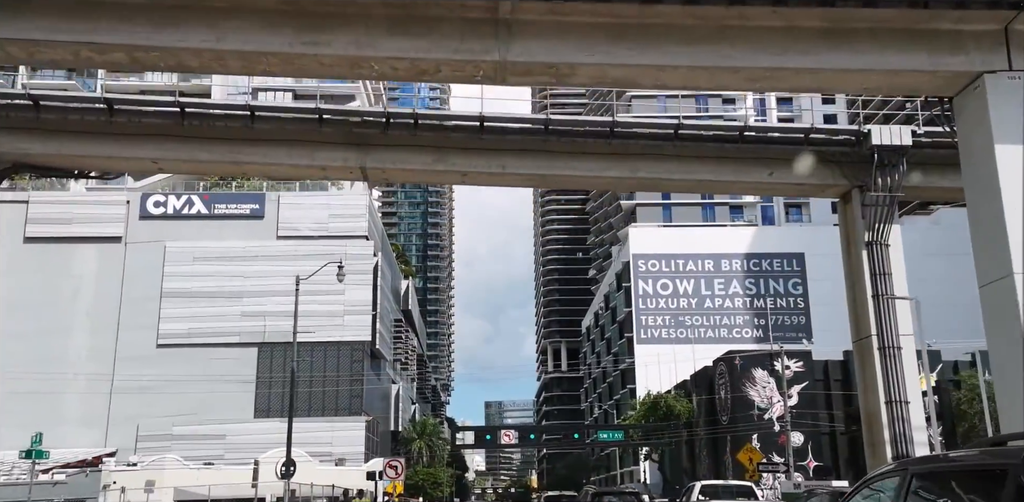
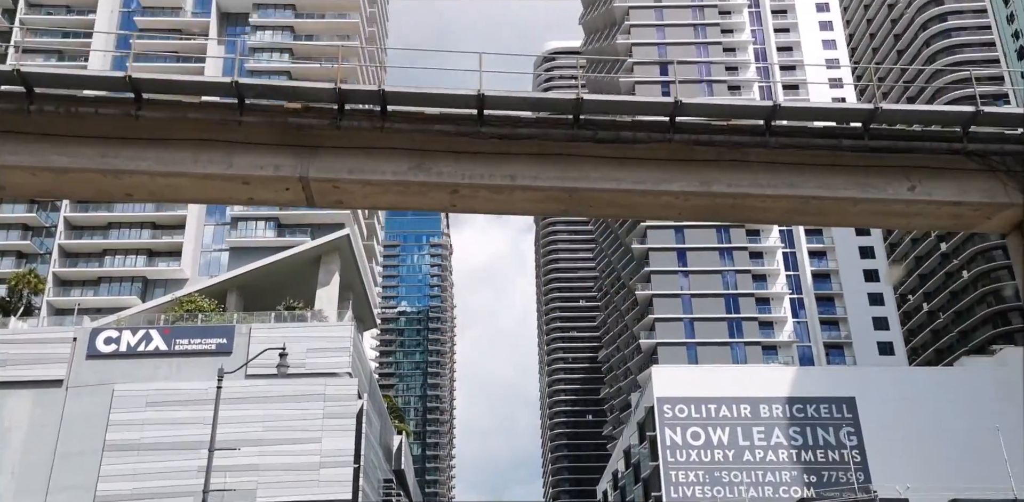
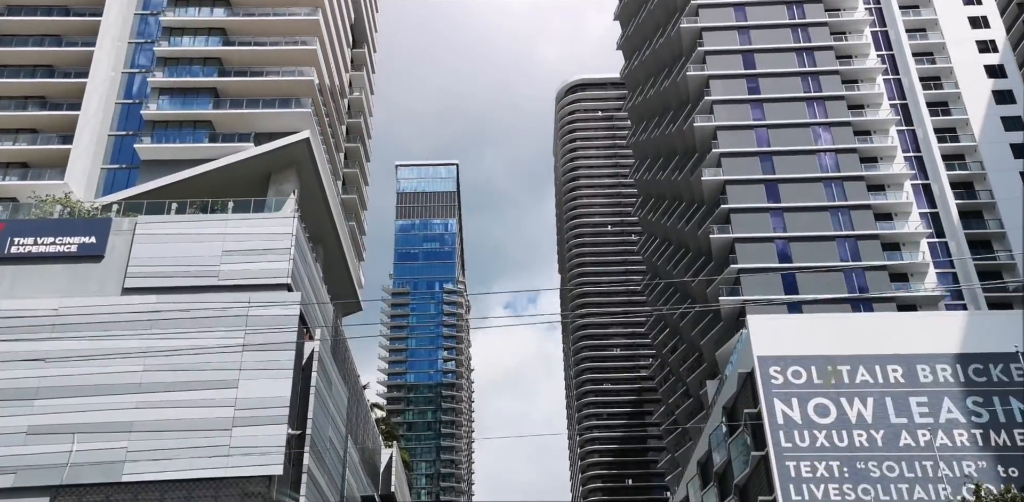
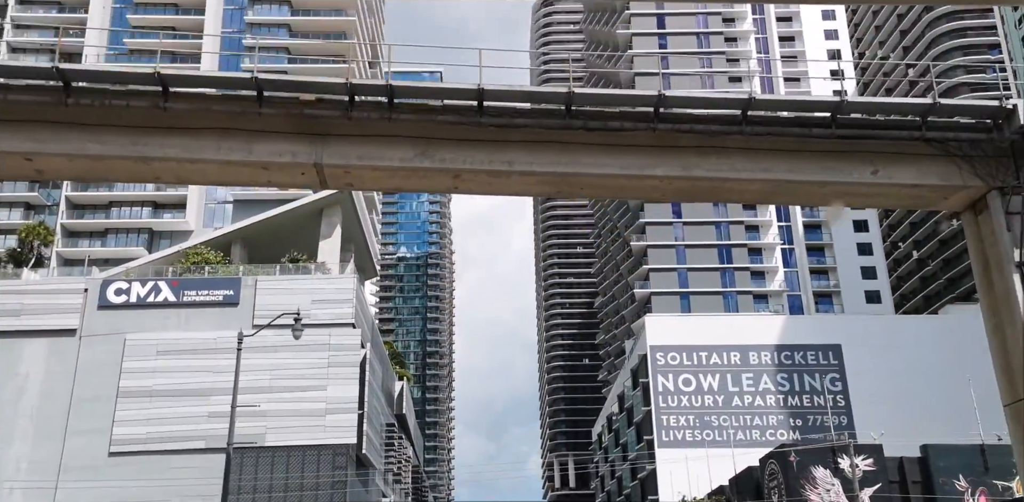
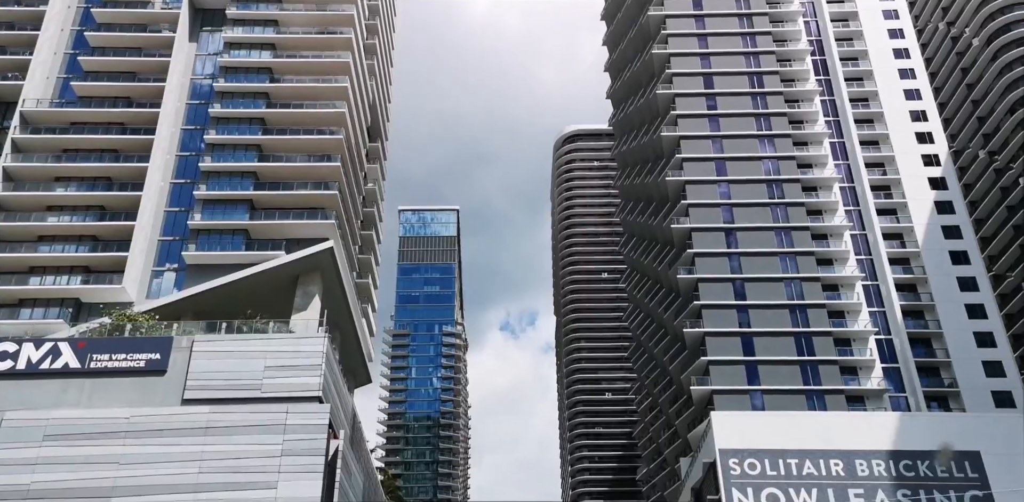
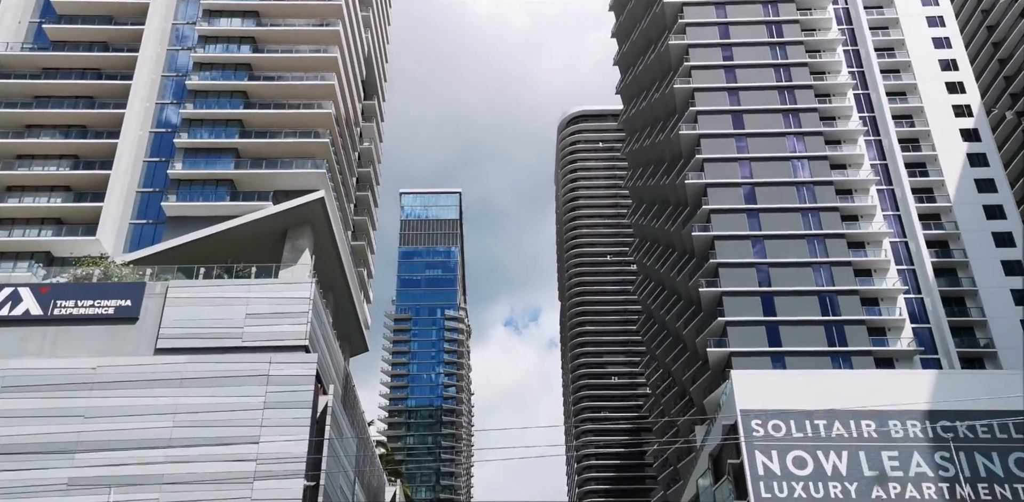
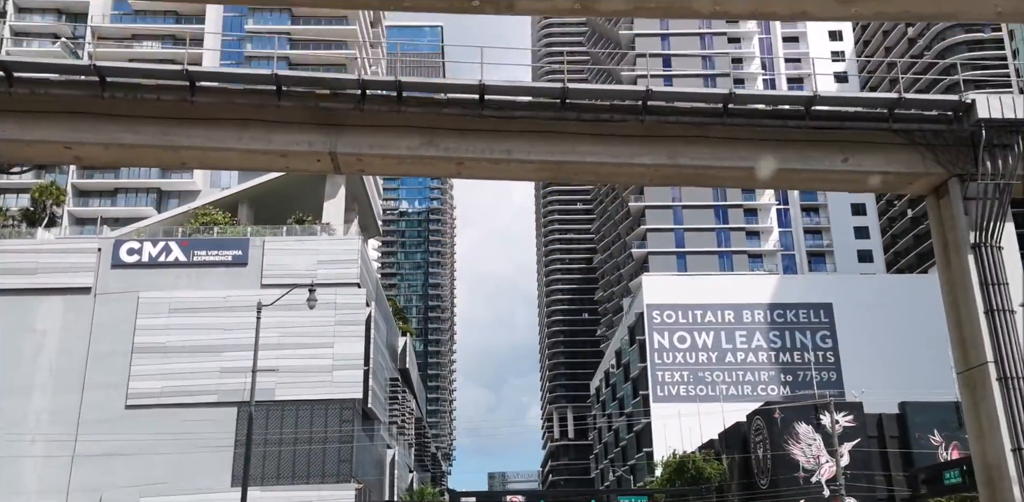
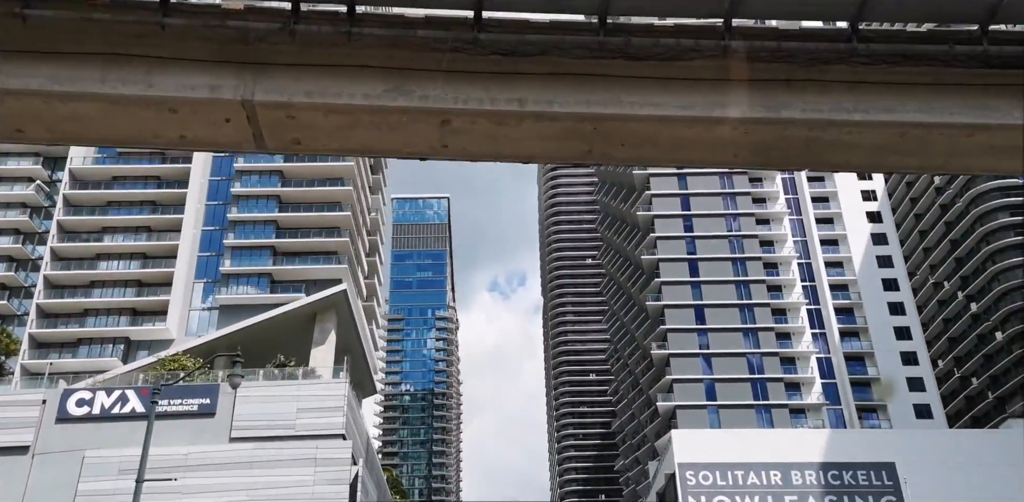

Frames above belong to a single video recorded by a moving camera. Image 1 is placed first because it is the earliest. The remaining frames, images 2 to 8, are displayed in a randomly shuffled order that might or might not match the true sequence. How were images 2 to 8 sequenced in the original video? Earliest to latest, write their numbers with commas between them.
7, 4, 2, 8, 5, 6, 3
